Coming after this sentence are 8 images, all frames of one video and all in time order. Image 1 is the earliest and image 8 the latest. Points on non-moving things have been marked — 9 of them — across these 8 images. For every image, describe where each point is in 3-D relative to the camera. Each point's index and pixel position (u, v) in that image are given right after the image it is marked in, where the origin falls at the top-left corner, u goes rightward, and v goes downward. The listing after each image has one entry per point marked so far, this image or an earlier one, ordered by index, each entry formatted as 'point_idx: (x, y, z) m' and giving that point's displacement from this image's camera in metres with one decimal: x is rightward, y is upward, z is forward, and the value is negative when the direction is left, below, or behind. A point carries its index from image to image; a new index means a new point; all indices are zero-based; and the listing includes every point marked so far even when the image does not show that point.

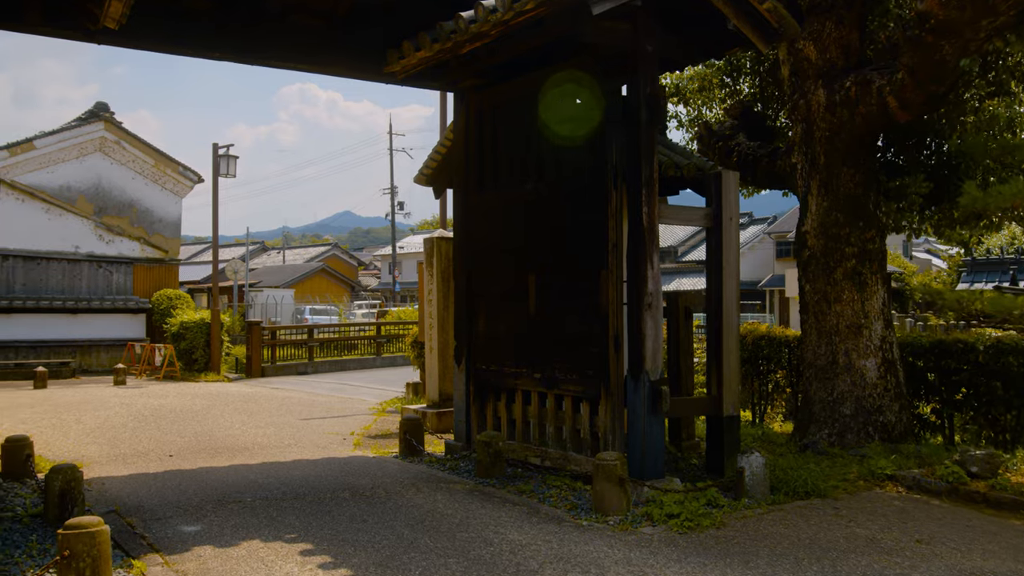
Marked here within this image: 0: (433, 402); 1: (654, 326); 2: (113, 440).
0: (-0.8, -1.1, +9.7) m
1: (+0.8, -0.2, +5.9) m
2: (-3.4, -1.3, +8.5) m
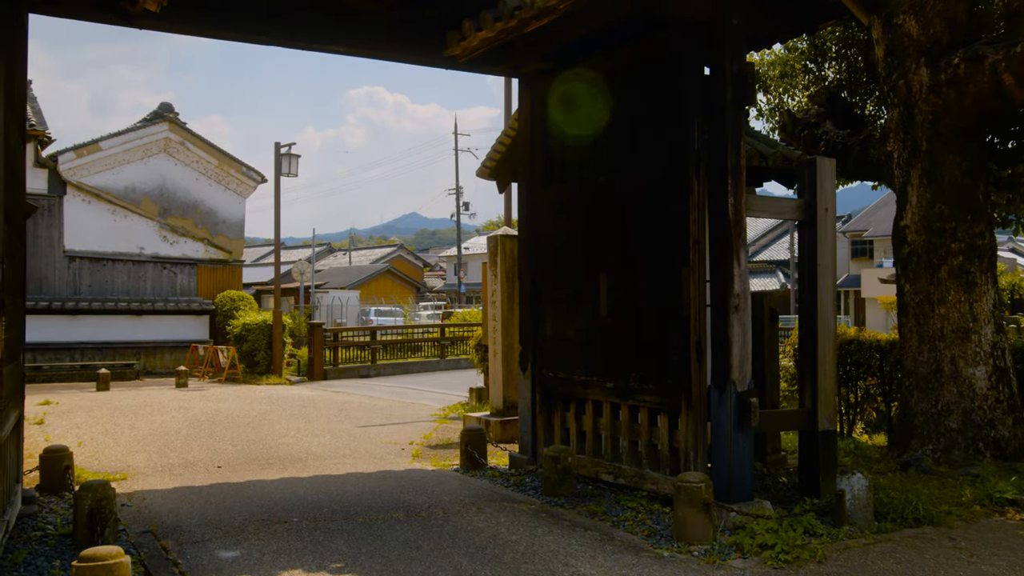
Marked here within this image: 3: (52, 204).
0: (-0.1, -1.1, +9.2) m
1: (+1.2, -0.2, +5.3) m
2: (-2.8, -1.3, +8.1) m
3: (-9.1, +1.6, +19.7) m
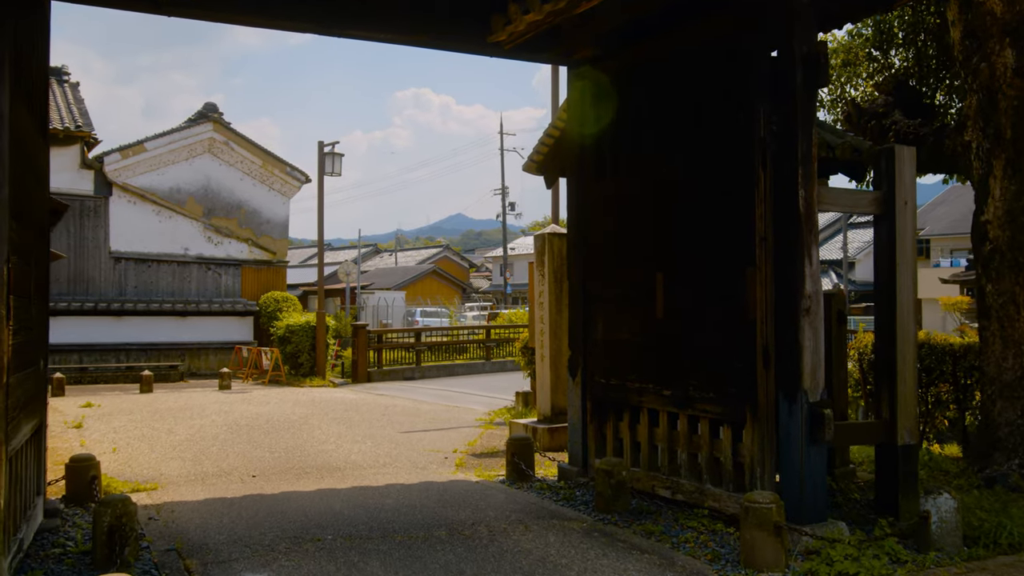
0: (+0.3, -1.1, +8.8) m
1: (+1.5, -0.2, +4.8) m
2: (-2.5, -1.3, +7.8) m
3: (-8.1, +1.6, +19.7) m
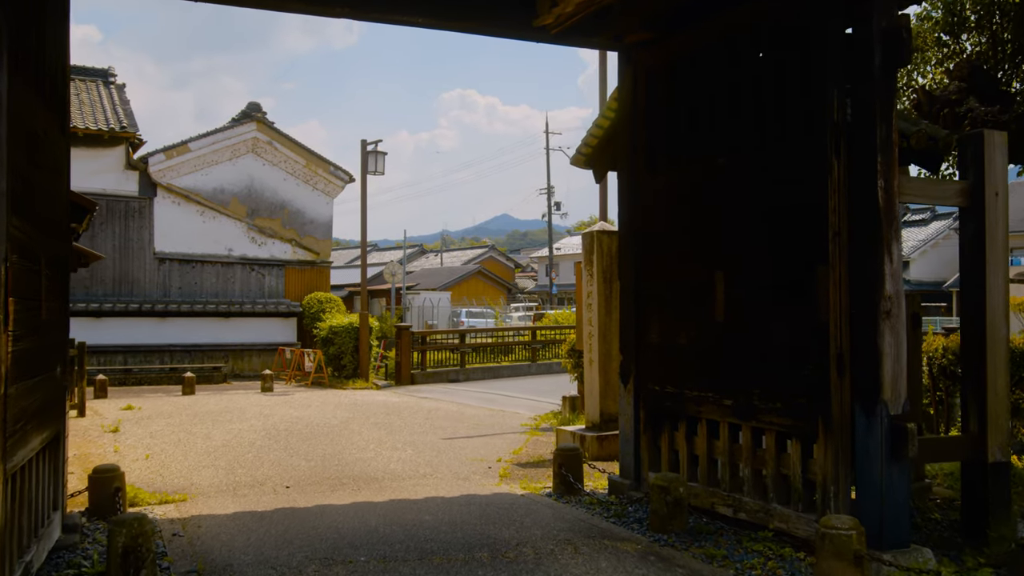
0: (+0.7, -1.1, +8.3) m
1: (+1.7, -0.2, +4.4) m
2: (-2.1, -1.3, +7.5) m
3: (-7.3, +1.6, +19.6) m
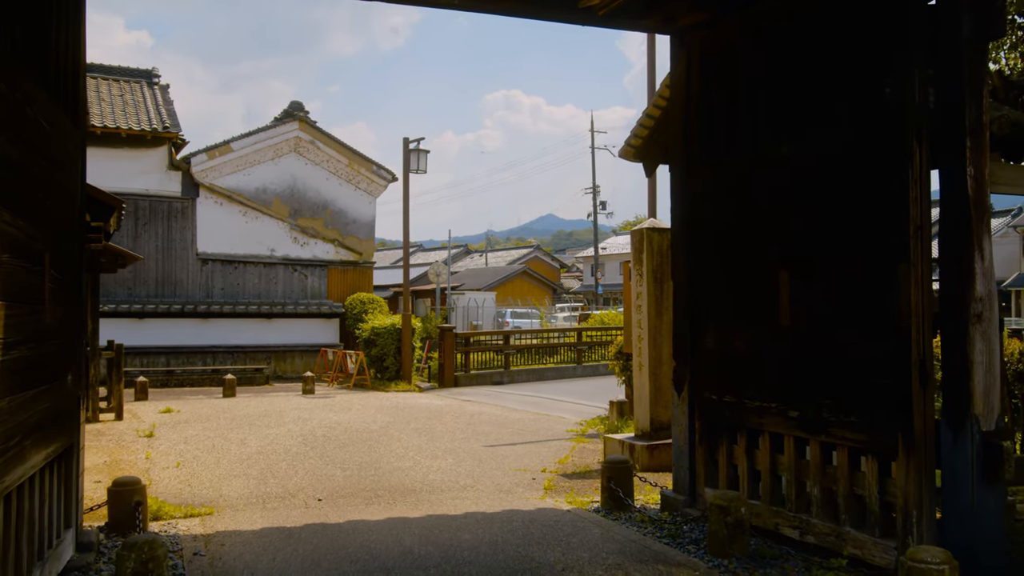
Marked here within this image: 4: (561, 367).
0: (+1.0, -1.1, +7.9) m
1: (+1.9, -0.2, +3.9) m
2: (-1.8, -1.3, +7.2) m
3: (-6.4, +1.6, +19.5) m
4: (+1.0, -1.6, +19.9) m
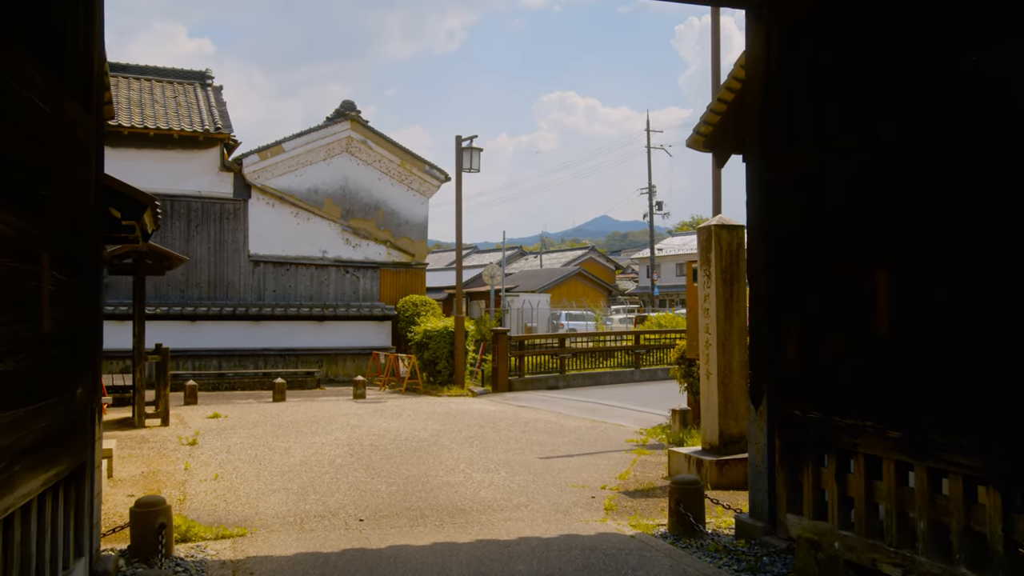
0: (+1.5, -1.2, +7.3) m
1: (+2.1, -0.2, +3.3) m
2: (-1.4, -1.4, +6.8) m
3: (-5.3, +1.5, +19.3) m
4: (+2.1, -1.6, +19.3) m
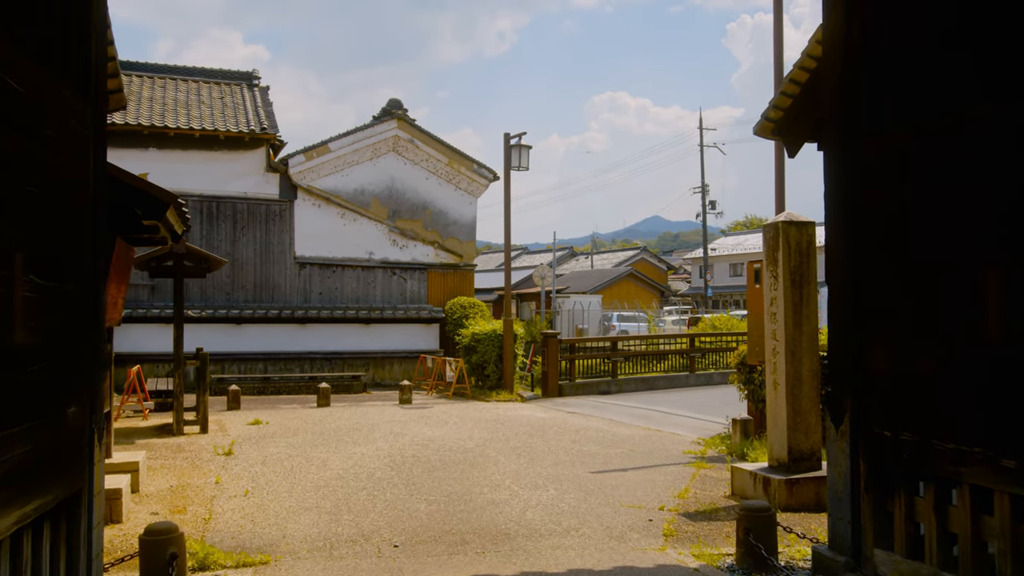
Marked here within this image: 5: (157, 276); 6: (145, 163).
0: (+1.8, -1.2, +6.7) m
1: (+2.2, -0.3, +2.6) m
2: (-1.1, -1.4, +6.3) m
3: (-4.4, +1.5, +19.0) m
4: (+3.0, -1.6, +18.6) m
5: (-4.0, +0.1, +11.3) m
6: (-6.7, +2.3, +18.1) m
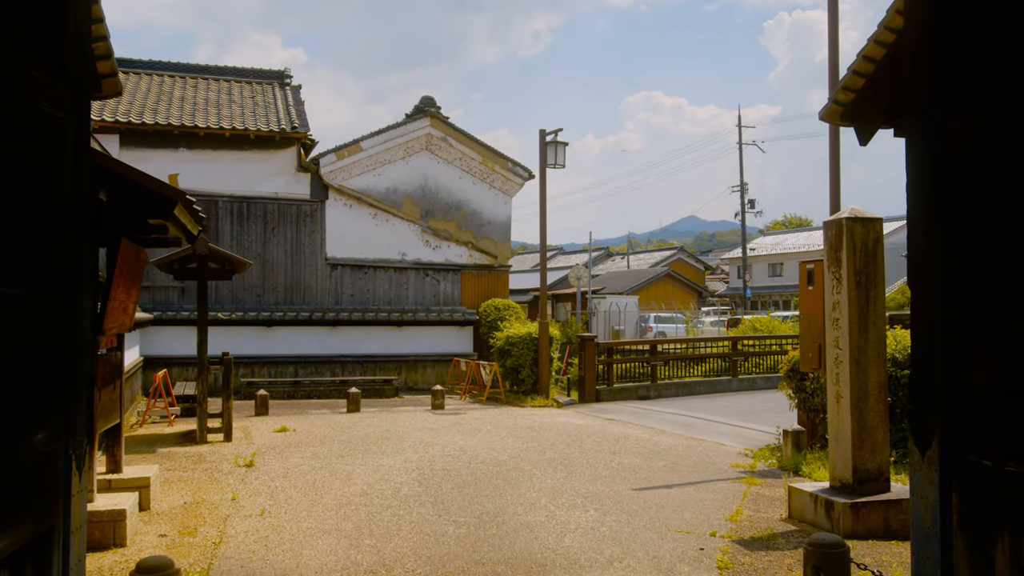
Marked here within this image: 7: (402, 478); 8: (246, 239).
0: (+2.0, -1.2, +6.1) m
1: (+2.3, -0.3, +2.0) m
2: (-0.9, -1.4, +5.8) m
3: (-3.7, +1.5, +18.7) m
4: (+3.6, -1.7, +18.0) m
5: (-3.6, +0.1, +10.9) m
6: (-6.0, +2.2, +17.8) m
7: (-0.9, -1.5, +7.8) m
8: (-4.8, +0.9, +18.0) m
